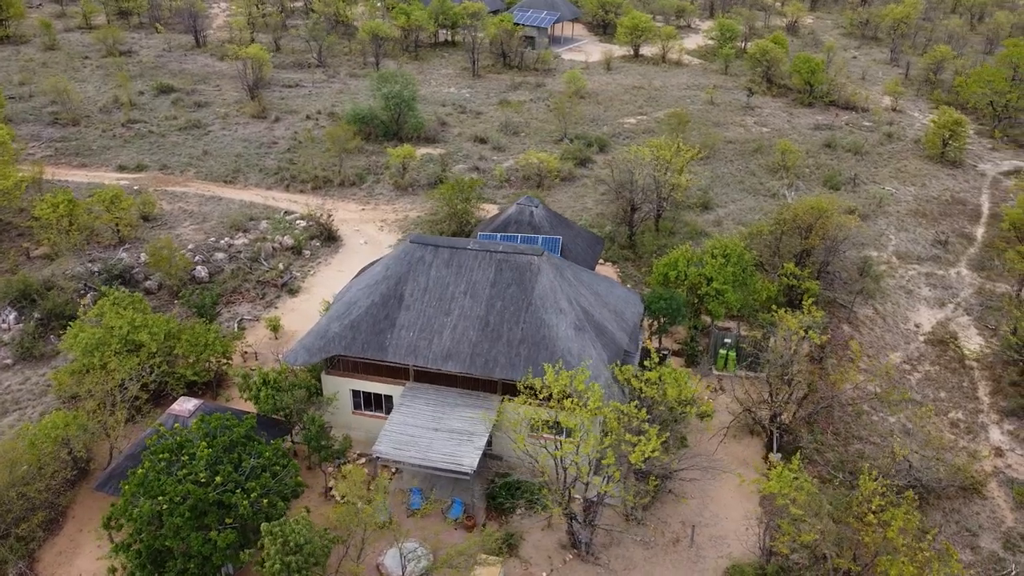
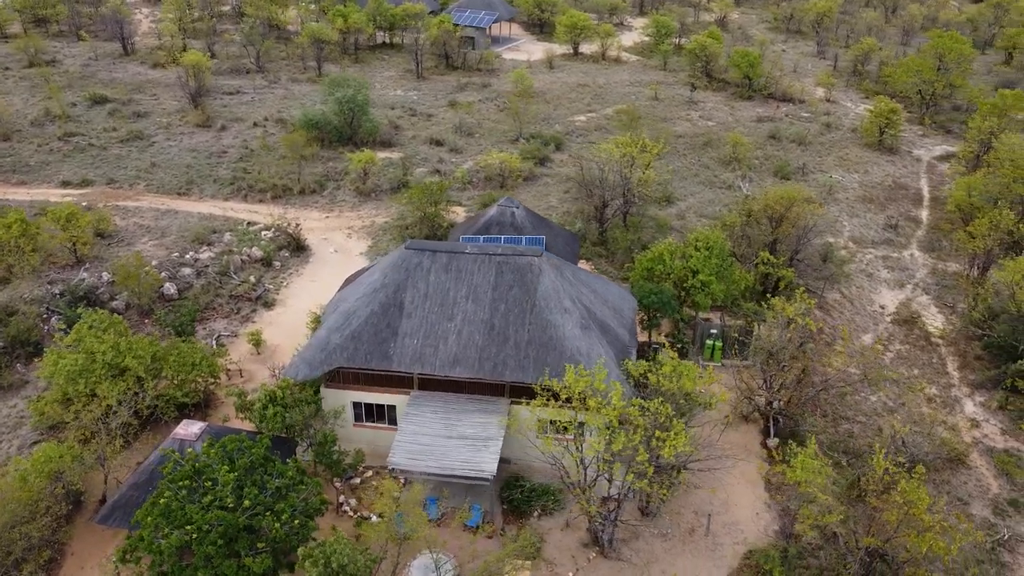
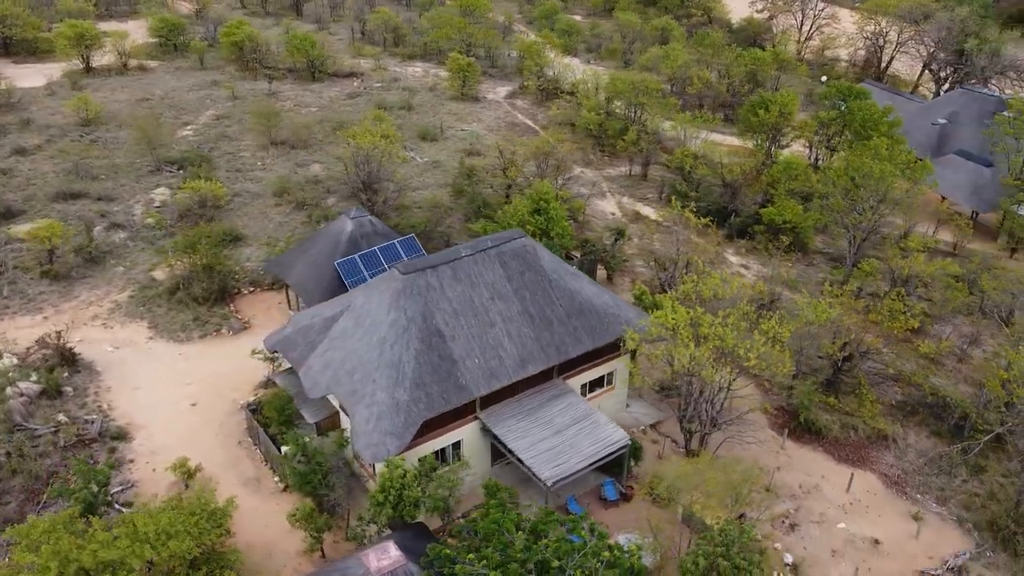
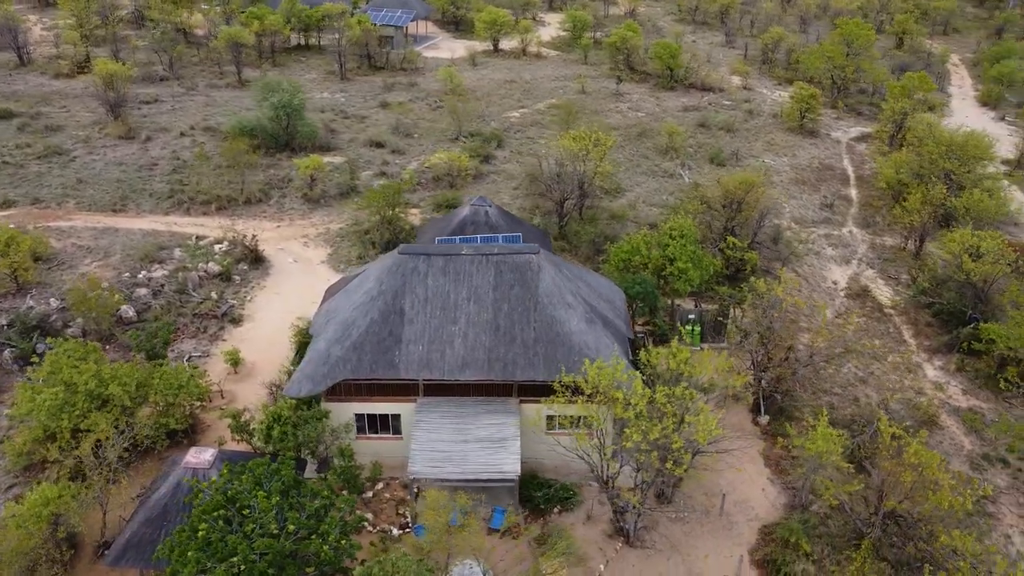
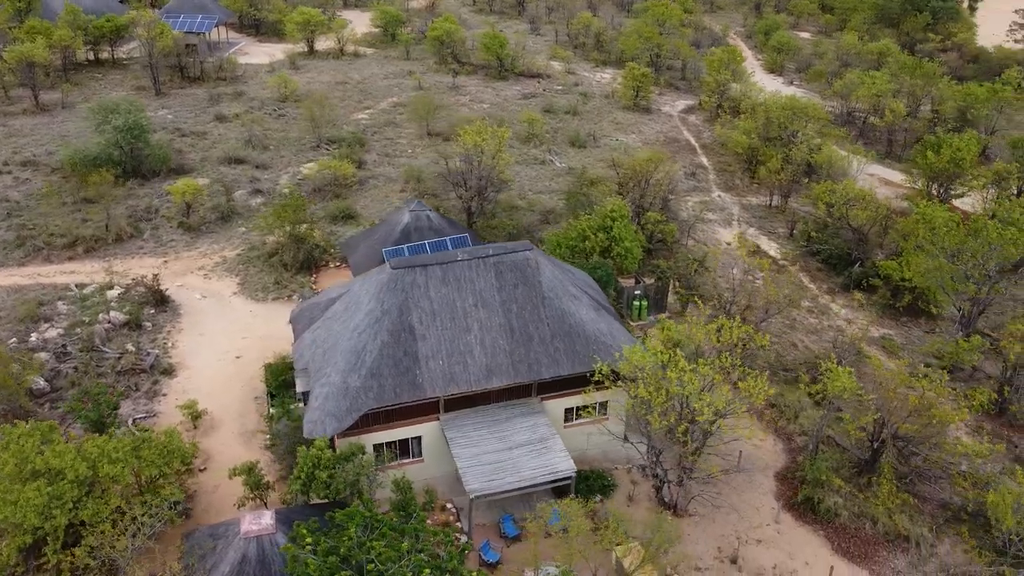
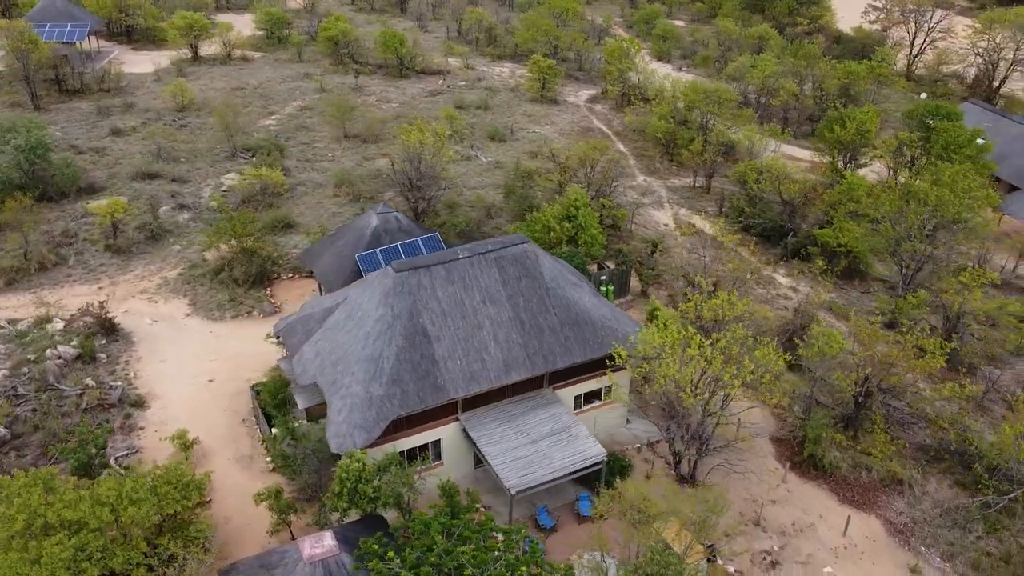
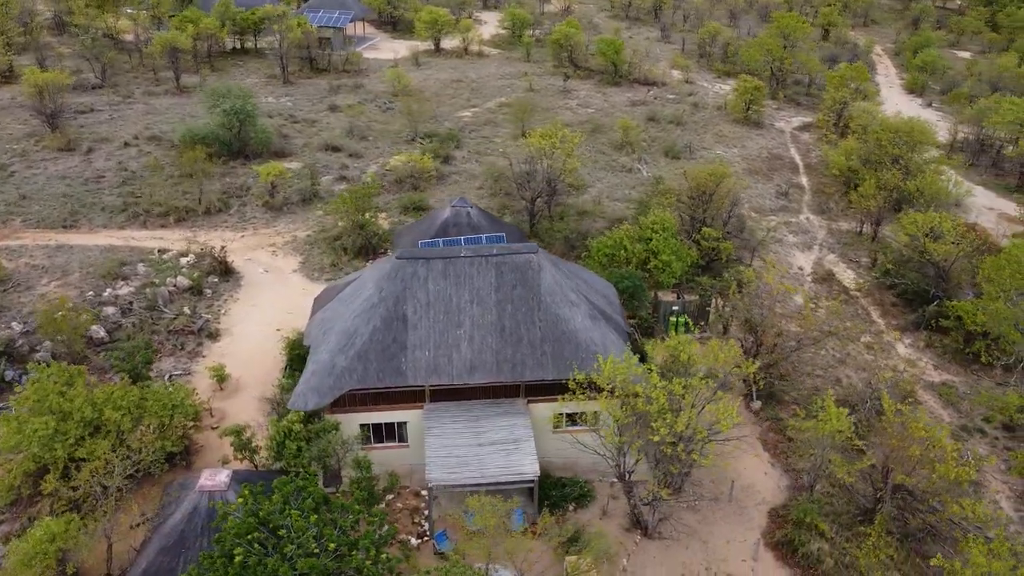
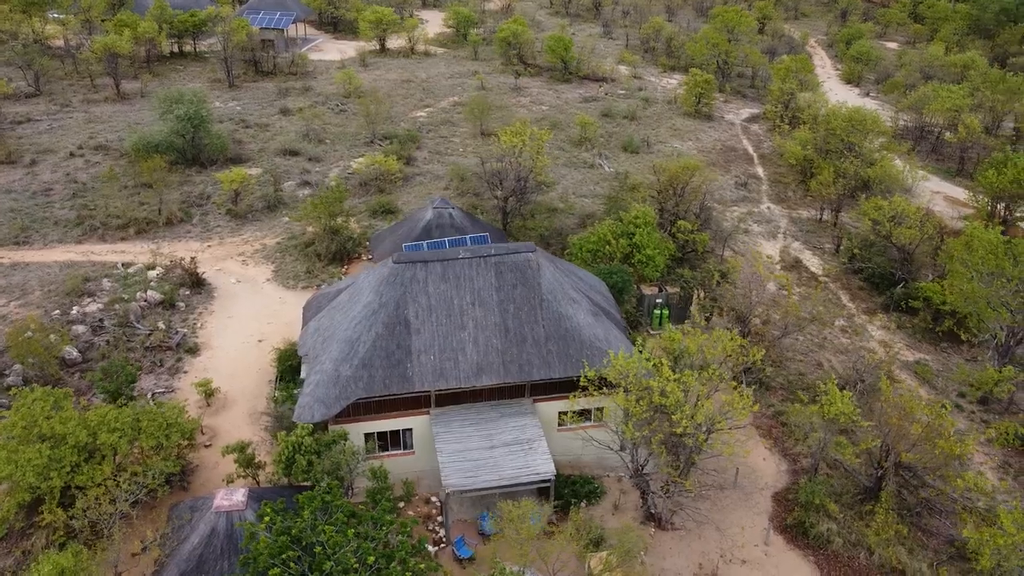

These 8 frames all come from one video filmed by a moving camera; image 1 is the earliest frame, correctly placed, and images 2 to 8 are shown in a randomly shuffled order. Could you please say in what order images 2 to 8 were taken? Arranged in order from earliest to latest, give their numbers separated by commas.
2, 4, 7, 8, 5, 6, 3
